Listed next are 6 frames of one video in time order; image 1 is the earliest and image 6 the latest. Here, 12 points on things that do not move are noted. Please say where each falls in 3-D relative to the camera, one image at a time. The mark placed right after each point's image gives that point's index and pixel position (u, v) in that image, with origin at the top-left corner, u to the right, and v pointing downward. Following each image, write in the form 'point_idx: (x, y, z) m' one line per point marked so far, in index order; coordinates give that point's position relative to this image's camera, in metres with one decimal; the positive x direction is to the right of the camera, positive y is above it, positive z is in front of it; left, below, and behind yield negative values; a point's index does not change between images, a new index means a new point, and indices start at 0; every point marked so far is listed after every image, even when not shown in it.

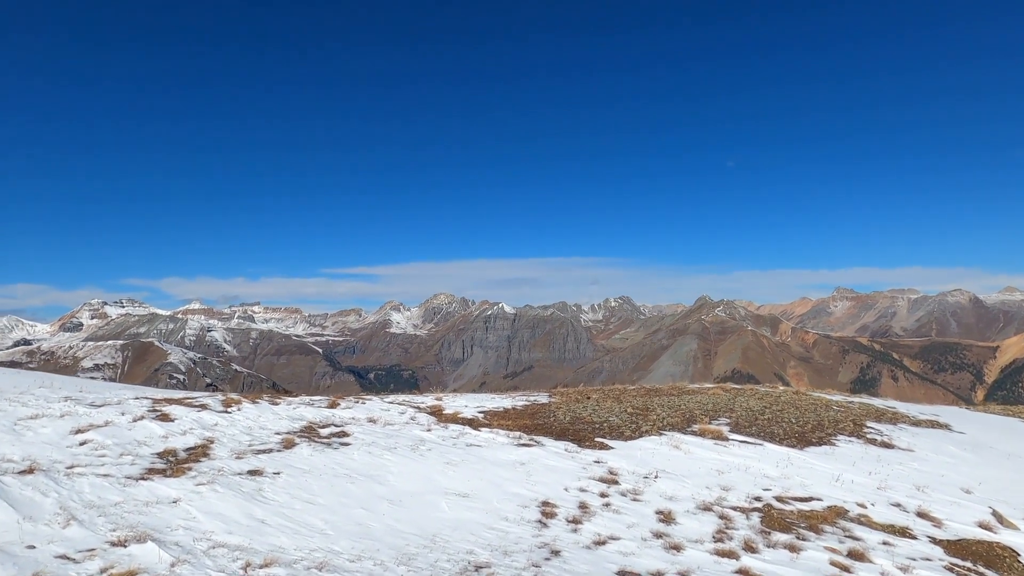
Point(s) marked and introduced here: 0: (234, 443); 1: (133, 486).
0: (-9.3, -5.2, +18.3) m
1: (-9.3, -4.8, +13.4) m
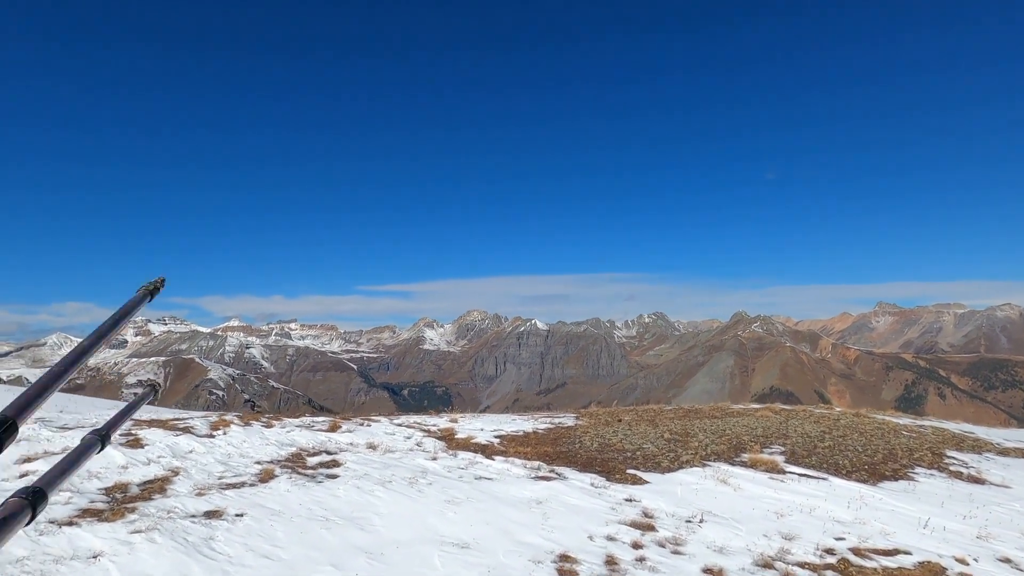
0: (-8.9, -5.4, +15.8) m
1: (-9.2, -4.9, +10.9) m
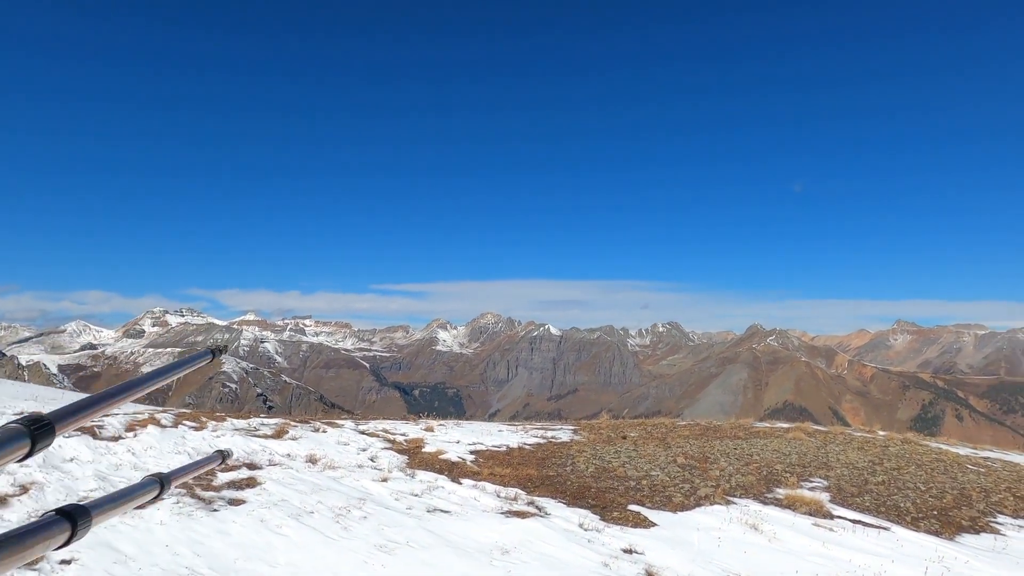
0: (-9.8, -4.4, +11.8) m
1: (-10.2, -3.9, +7.0) m
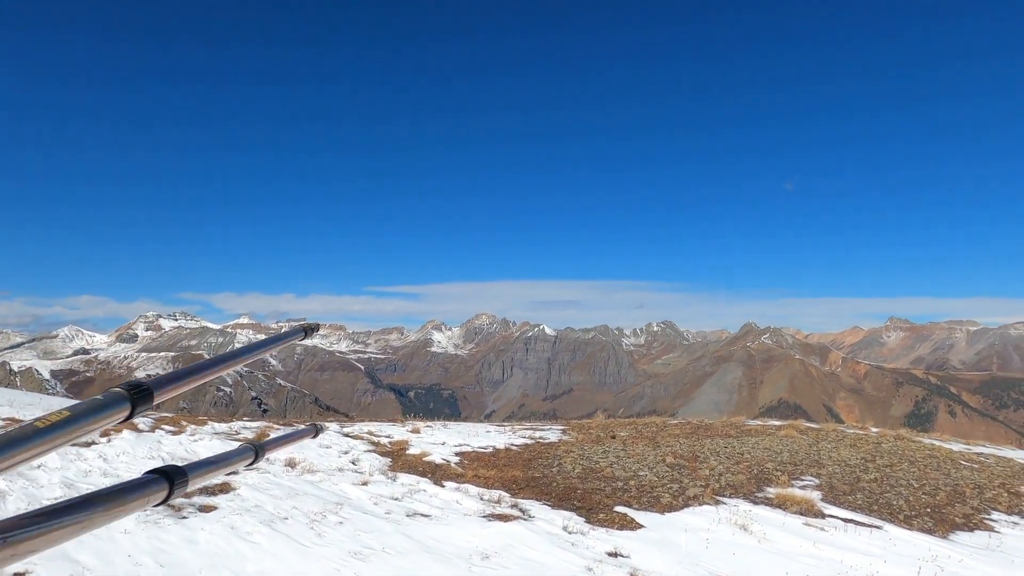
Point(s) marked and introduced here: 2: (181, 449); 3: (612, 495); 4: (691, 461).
0: (-10.2, -4.4, +11.3) m
1: (-10.6, -3.9, +6.4) m
2: (-10.3, -4.9, +17.2) m
3: (+2.9, -5.9, +15.7) m
4: (+6.1, -5.9, +18.8) m
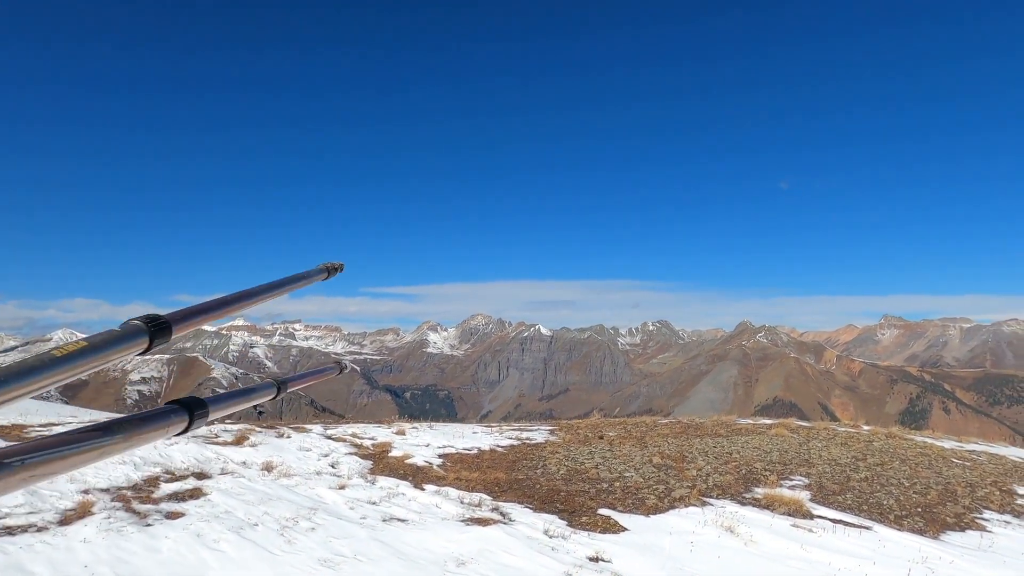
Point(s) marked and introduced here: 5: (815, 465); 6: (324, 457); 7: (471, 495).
0: (-10.7, -4.4, +10.8) m
1: (-11.1, -3.9, +6.0) m
2: (-10.8, -4.9, +16.7) m
3: (+2.4, -5.8, +15.3) m
4: (+5.6, -5.8, +18.4) m
5: (+10.6, -6.2, +19.2) m
6: (-6.0, -5.5, +17.7) m
7: (-1.1, -5.6, +14.9) m
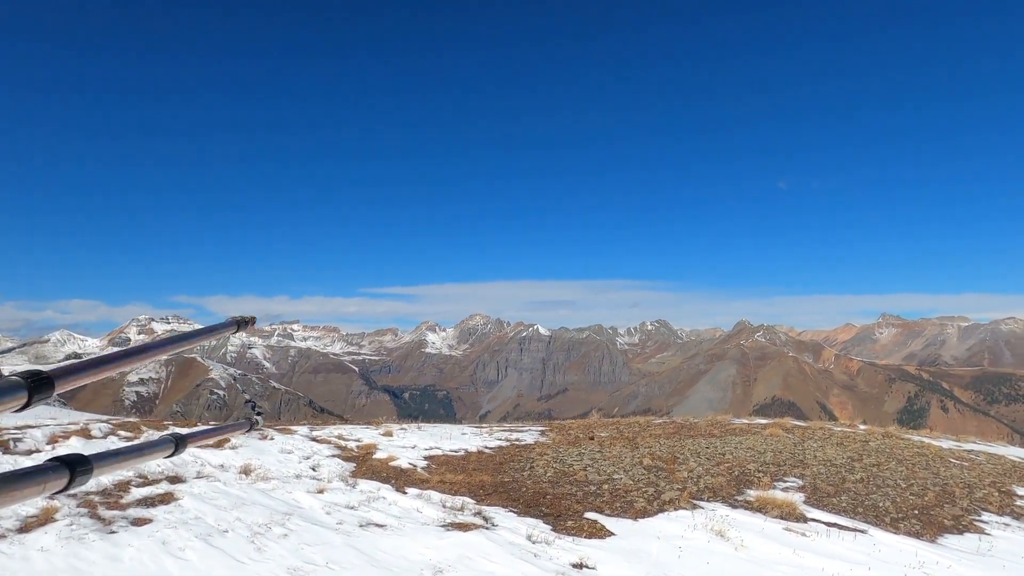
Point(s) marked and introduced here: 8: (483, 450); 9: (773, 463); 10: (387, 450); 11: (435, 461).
0: (-11.1, -4.4, +10.3) m
1: (-11.4, -3.9, +5.5) m
2: (-11.2, -4.9, +16.2) m
3: (+2.0, -5.7, +14.9) m
4: (+5.2, -5.7, +18.0) m
5: (+10.2, -6.1, +18.8) m
6: (-6.5, -5.4, +17.3) m
7: (-1.5, -5.5, +14.4) m
8: (-1.0, -5.8, +19.8) m
9: (+8.9, -6.0, +18.8) m
10: (-4.3, -5.7, +19.3) m
11: (-2.5, -5.7, +18.1) m
